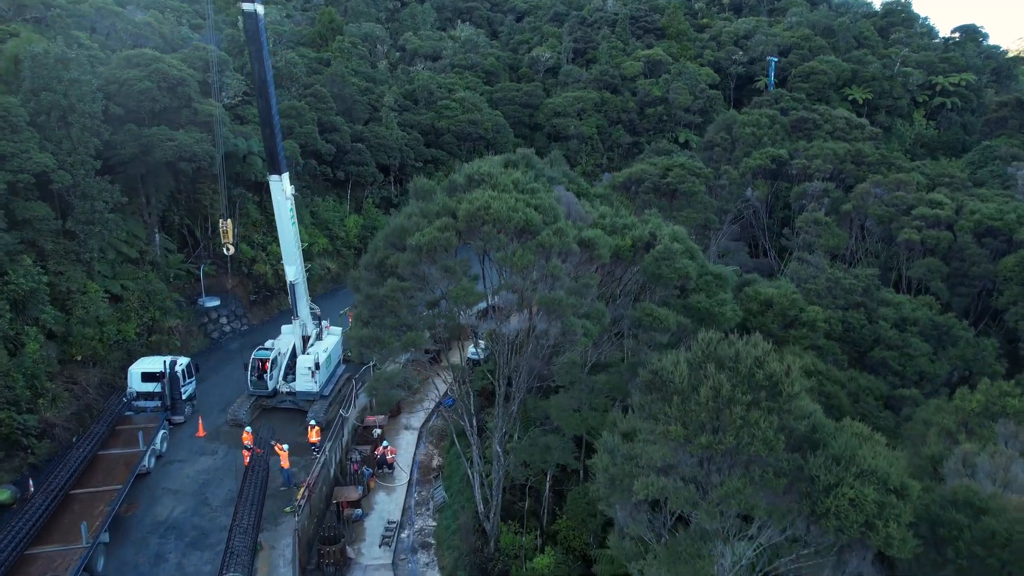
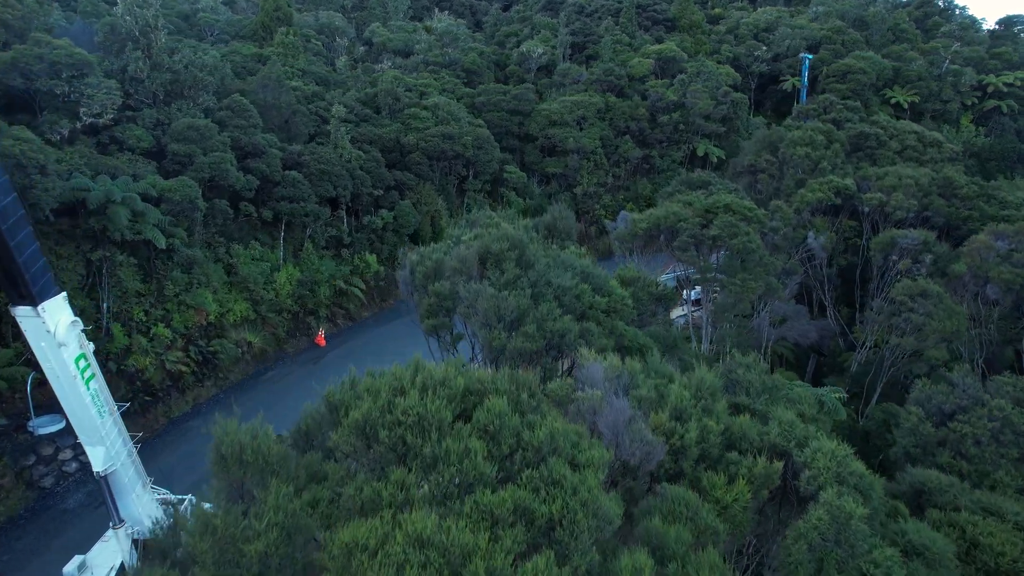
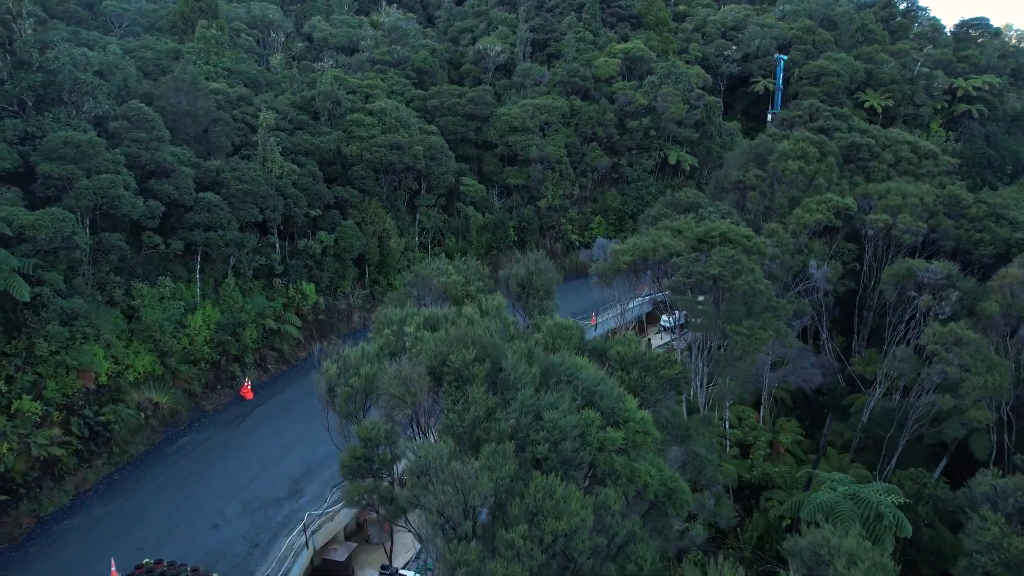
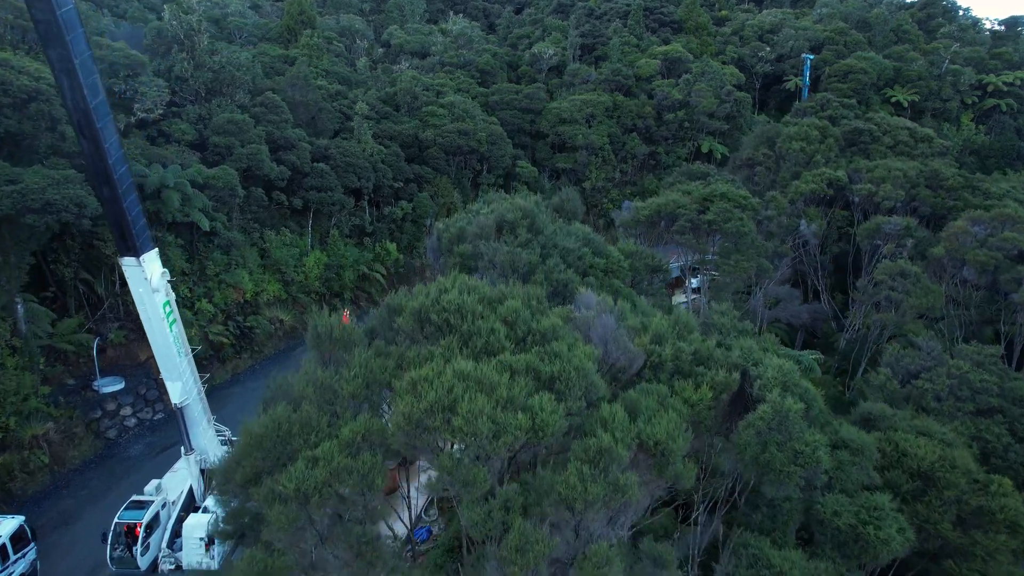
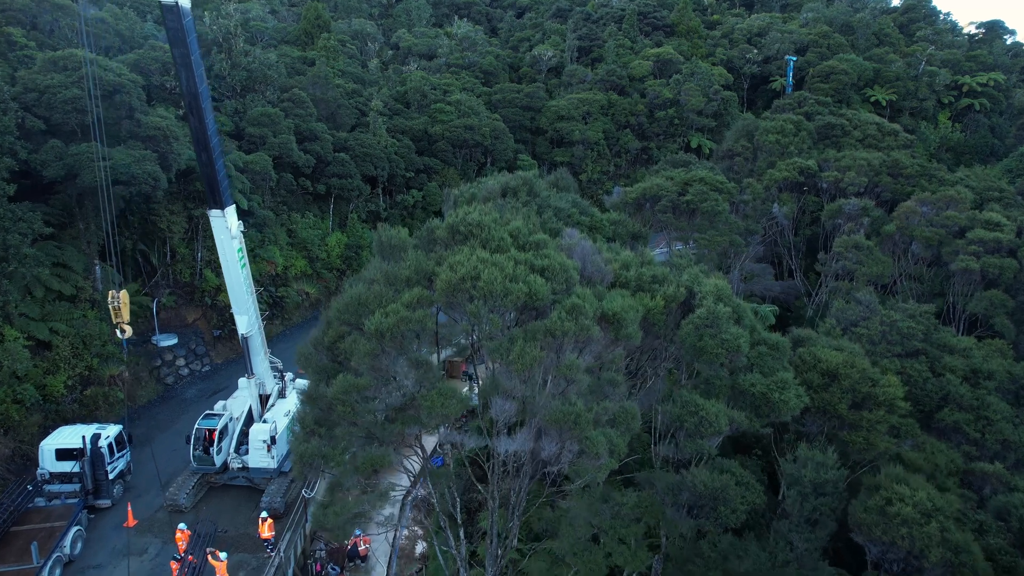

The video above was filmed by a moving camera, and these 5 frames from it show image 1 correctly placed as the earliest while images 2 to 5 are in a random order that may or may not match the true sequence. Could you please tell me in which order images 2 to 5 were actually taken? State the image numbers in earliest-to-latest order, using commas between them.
5, 4, 2, 3
